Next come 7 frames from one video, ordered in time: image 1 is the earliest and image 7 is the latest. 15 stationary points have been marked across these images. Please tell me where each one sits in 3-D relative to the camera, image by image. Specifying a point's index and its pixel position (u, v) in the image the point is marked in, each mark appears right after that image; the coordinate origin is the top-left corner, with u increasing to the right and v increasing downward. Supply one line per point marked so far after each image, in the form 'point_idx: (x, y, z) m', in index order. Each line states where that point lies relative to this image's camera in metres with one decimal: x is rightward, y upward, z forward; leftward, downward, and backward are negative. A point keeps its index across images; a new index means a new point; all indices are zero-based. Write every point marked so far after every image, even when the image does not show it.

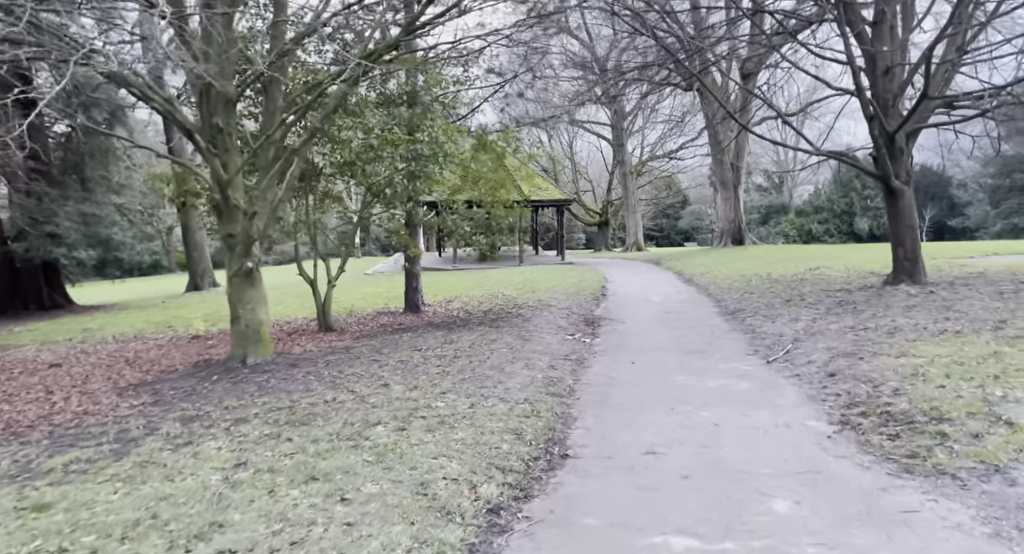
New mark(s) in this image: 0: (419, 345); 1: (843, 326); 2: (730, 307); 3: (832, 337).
0: (-1.1, -0.8, +8.7) m
1: (+3.8, -0.6, +8.8) m
2: (+3.4, -0.5, +12.1) m
3: (+3.5, -0.7, +8.3) m
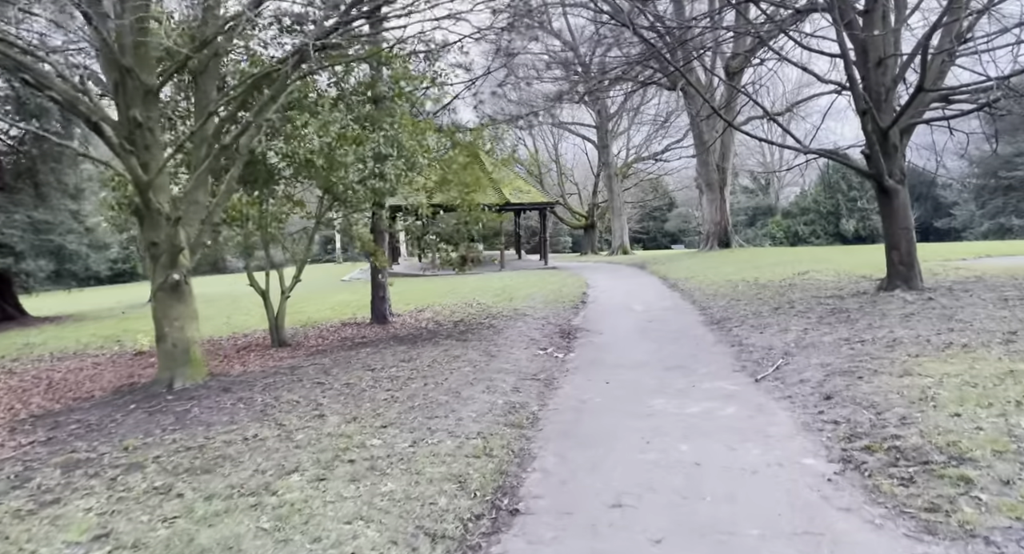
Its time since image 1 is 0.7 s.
0: (-1.4, -0.9, +7.9) m
1: (+3.4, -0.7, +8.1) m
2: (+3.0, -0.6, +11.4) m
3: (+3.1, -0.7, +7.6) m
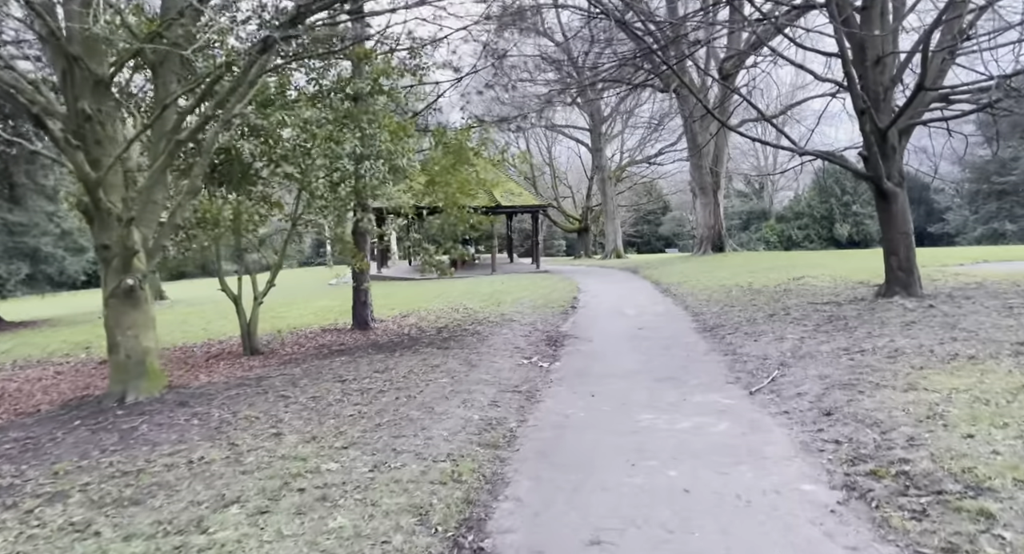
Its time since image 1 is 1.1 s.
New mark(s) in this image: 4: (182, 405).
0: (-1.6, -0.9, +7.4) m
1: (+3.2, -0.7, +7.7) m
2: (+2.8, -0.7, +11.0) m
3: (+2.9, -0.8, +7.2) m
4: (-2.6, -1.0, +6.1) m
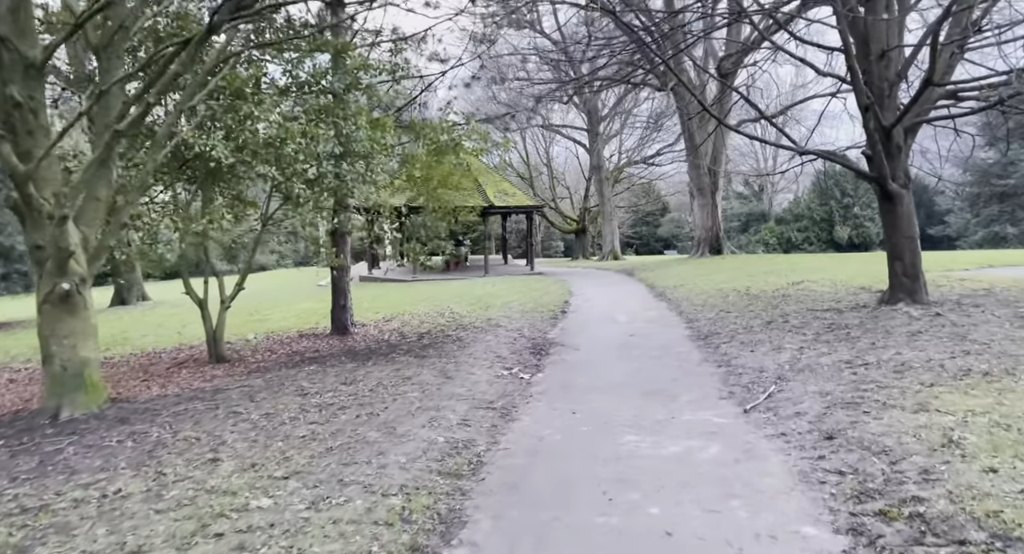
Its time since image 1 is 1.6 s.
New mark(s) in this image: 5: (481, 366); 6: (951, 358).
0: (-1.8, -1.0, +6.9) m
1: (+3.0, -0.8, +7.2) m
2: (+2.6, -0.7, +10.4) m
3: (+2.7, -0.9, +6.7) m
4: (-2.9, -1.1, +5.6) m
5: (-0.3, -0.9, +8.0) m
6: (+3.8, -0.7, +6.6) m
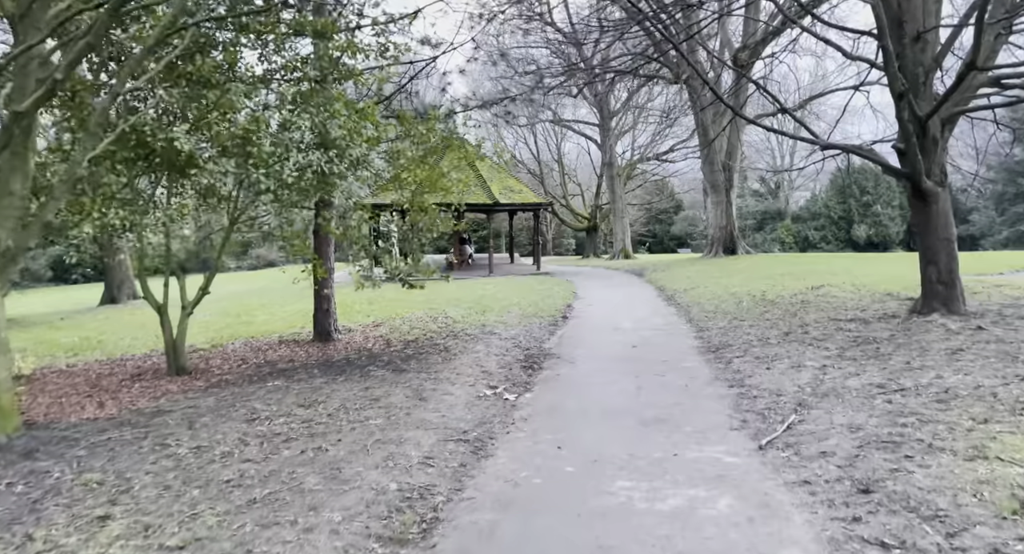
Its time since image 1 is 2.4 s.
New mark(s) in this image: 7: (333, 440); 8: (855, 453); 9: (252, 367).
0: (-2.0, -1.0, +6.0) m
1: (+2.9, -0.9, +6.2) m
2: (+2.5, -0.8, +9.5) m
3: (+2.6, -0.9, +5.7) m
4: (-3.0, -1.1, +4.8) m
5: (-0.5, -1.0, +7.1) m
6: (+3.7, -0.8, +5.7) m
7: (-1.2, -1.1, +5.1) m
8: (+2.1, -1.1, +4.7) m
9: (-3.0, -1.0, +8.8) m
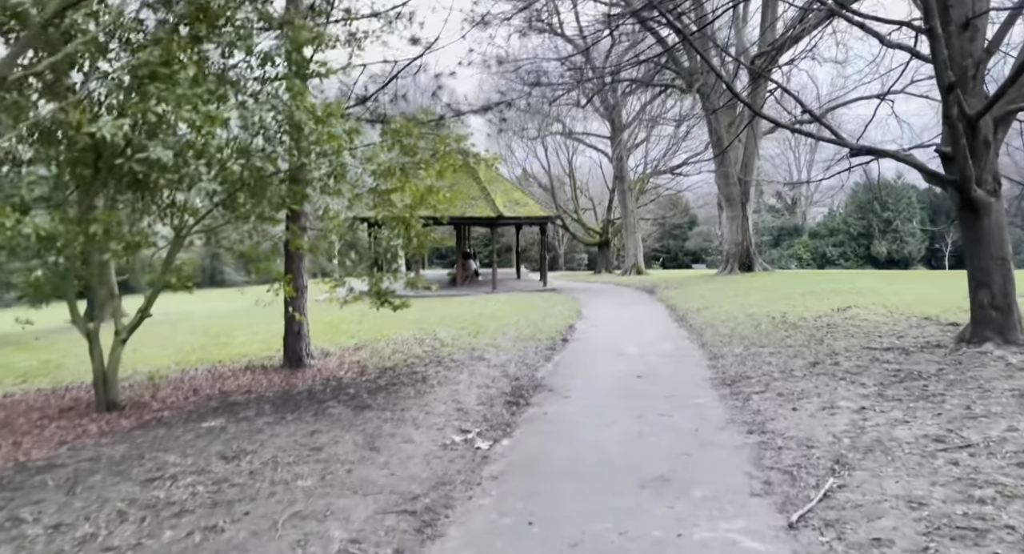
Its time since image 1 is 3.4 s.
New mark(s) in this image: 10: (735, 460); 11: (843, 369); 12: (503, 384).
0: (-2.2, -1.2, +4.9) m
1: (+2.7, -1.0, +5.0) m
2: (+2.3, -1.0, +8.3) m
3: (+2.4, -1.1, +4.5) m
4: (-3.3, -1.2, +3.7) m
5: (-0.6, -1.2, +6.0) m
6: (+3.4, -1.0, +4.5) m
7: (-1.4, -1.2, +4.0) m
8: (+1.9, -1.2, +3.5) m
9: (-3.1, -1.2, +7.7) m
10: (+1.5, -1.2, +5.2) m
11: (+3.3, -0.9, +7.7) m
12: (-0.1, -1.1, +8.2) m
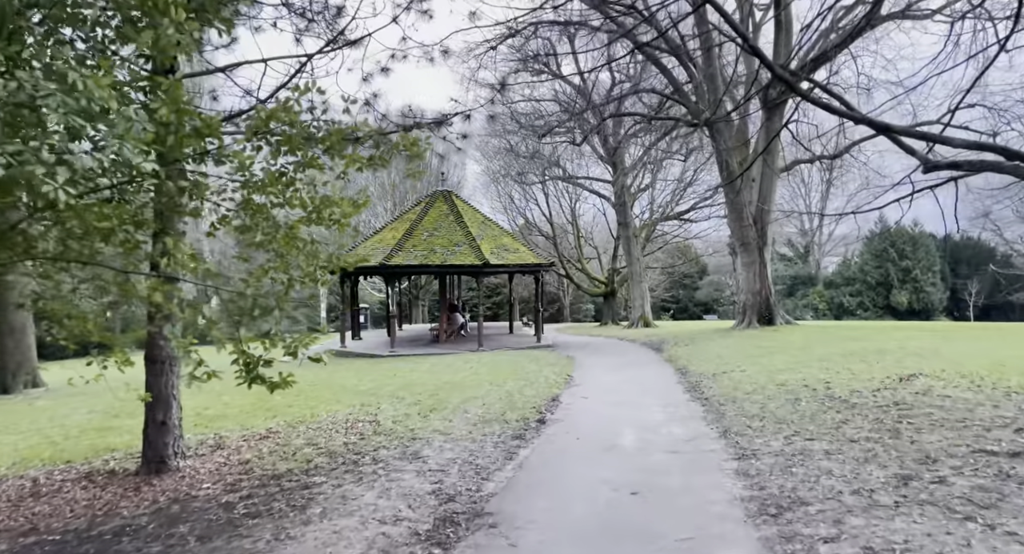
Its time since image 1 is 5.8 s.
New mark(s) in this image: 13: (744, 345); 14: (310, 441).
0: (-2.7, -1.5, +2.1) m
1: (+2.1, -1.3, +2.1) m
2: (+1.8, -1.5, +5.4) m
3: (+1.8, -1.3, +1.7) m
4: (-3.8, -1.5, +0.9) m
5: (-1.2, -1.5, +3.1) m
6: (+2.9, -1.2, +1.6) m
7: (-2.0, -1.4, +1.2) m
8: (+1.3, -1.4, +0.6) m
9: (-3.6, -1.7, +4.8) m
10: (+1.0, -1.5, +2.3) m
11: (+2.8, -1.3, +4.8) m
12: (-0.6, -1.6, +5.3) m
13: (+5.0, -1.5, +16.8) m
14: (-2.1, -1.7, +8.1) m
